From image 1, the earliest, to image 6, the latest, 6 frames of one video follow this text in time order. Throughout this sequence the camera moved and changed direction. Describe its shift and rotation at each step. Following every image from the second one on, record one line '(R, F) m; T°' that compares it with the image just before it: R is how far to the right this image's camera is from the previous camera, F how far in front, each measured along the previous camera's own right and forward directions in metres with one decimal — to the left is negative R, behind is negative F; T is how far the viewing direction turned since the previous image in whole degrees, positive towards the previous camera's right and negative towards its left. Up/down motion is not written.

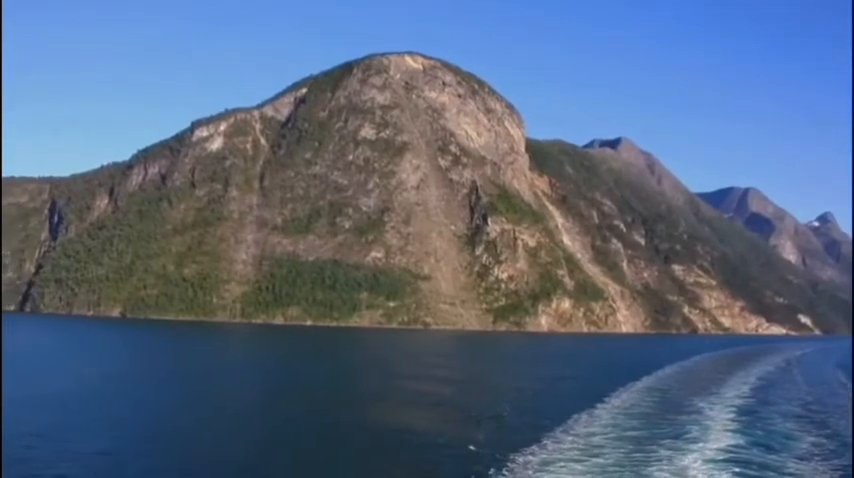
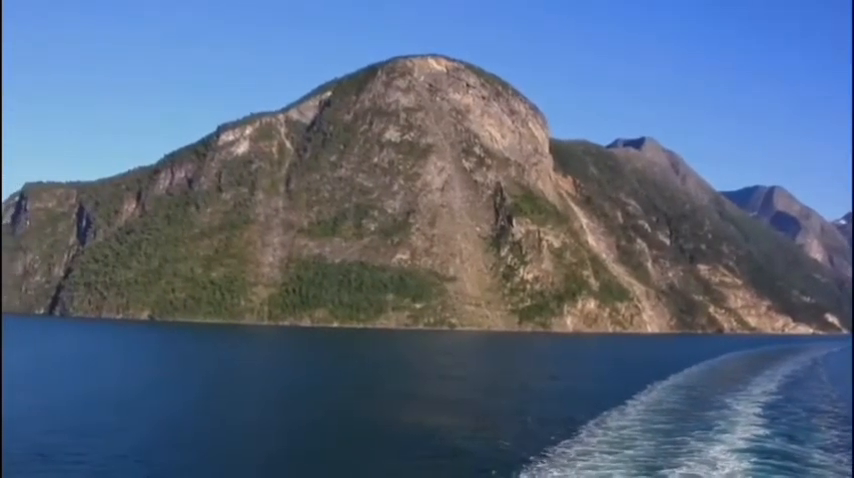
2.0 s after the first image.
(-0.5, -1.6) m; -1°
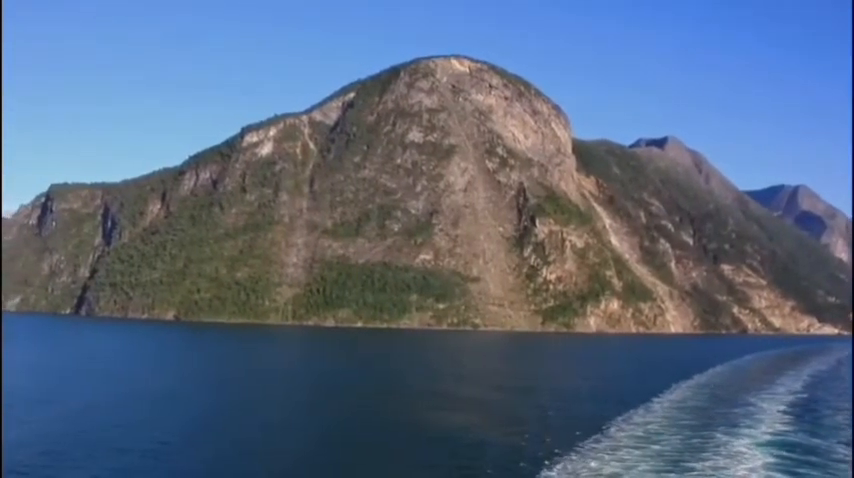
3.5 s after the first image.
(-0.4, -1.1) m; -1°
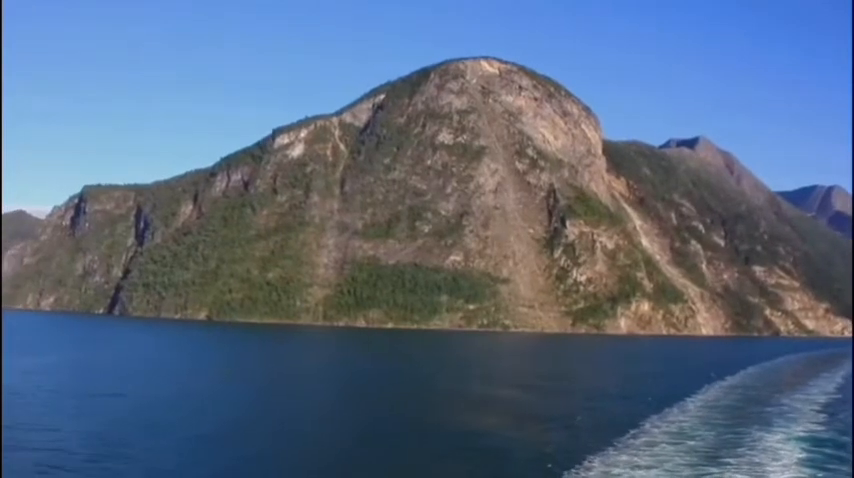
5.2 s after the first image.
(-0.4, -1.0) m; -2°
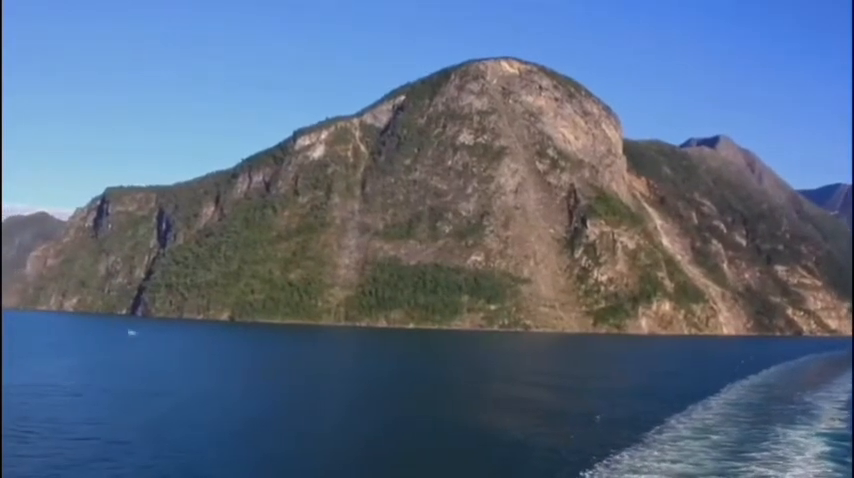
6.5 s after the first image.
(-0.4, -1.2) m; -1°
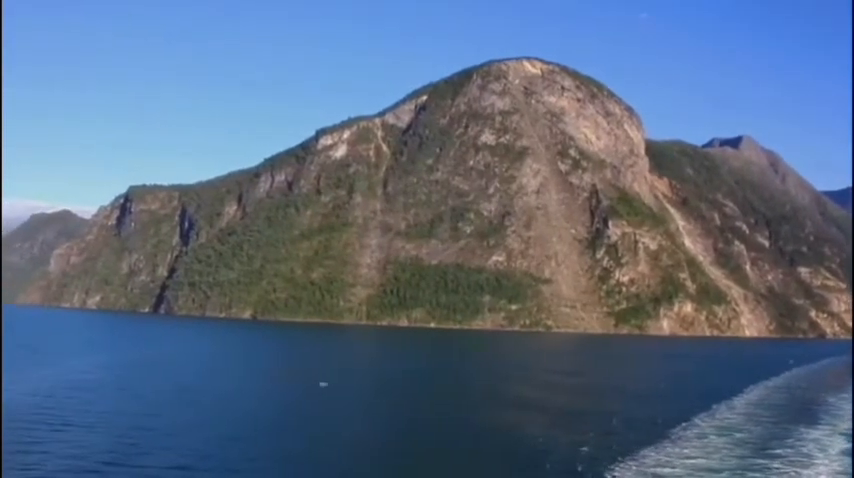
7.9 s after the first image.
(-0.3, -0.8) m; -1°
